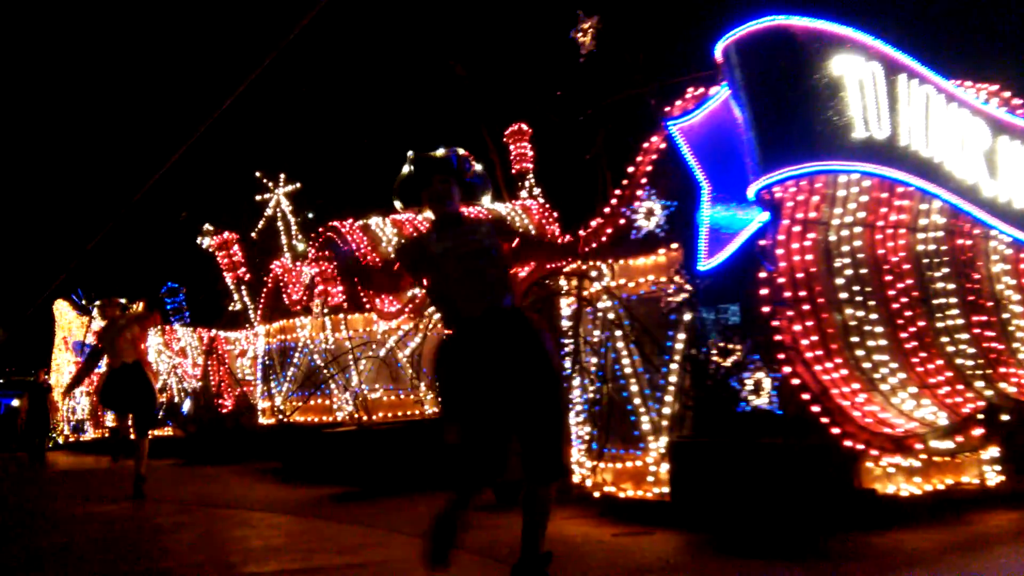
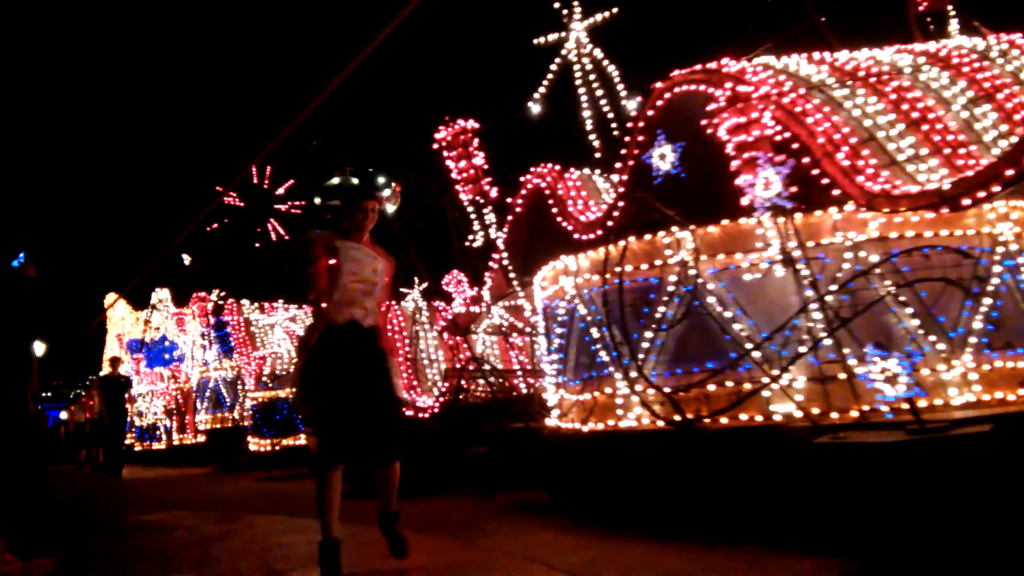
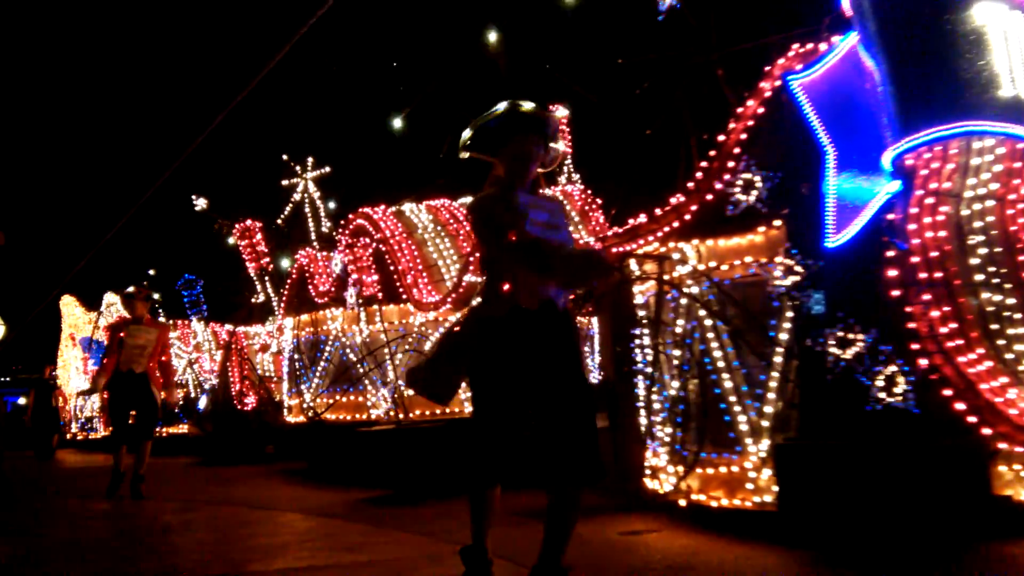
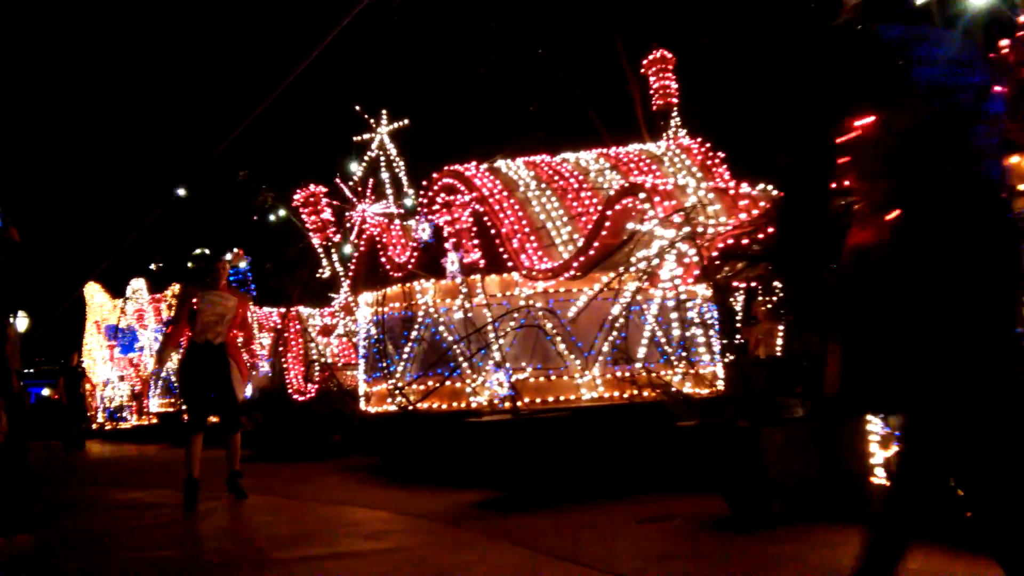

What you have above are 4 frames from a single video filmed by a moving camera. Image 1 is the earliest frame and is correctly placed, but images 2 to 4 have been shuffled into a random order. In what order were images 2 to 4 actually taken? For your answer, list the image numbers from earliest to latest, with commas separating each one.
3, 4, 2
